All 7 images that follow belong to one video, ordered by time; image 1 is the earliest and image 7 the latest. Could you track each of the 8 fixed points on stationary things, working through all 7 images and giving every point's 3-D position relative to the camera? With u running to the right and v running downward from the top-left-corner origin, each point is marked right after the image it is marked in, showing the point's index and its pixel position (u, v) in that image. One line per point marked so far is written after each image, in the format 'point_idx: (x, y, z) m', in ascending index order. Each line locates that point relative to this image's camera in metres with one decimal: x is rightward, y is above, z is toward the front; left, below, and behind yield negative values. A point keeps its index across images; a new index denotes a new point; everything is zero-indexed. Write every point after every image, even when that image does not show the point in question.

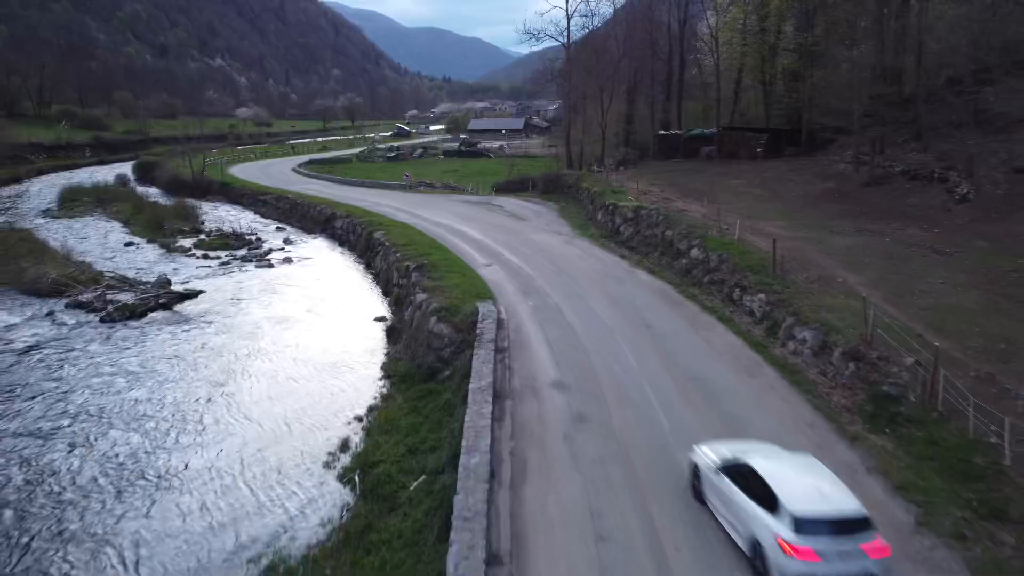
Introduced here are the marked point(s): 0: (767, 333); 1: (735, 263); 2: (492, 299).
0: (+5.1, -0.9, +16.3) m
1: (+5.3, +0.6, +19.3) m
2: (-0.5, -0.3, +19.9) m
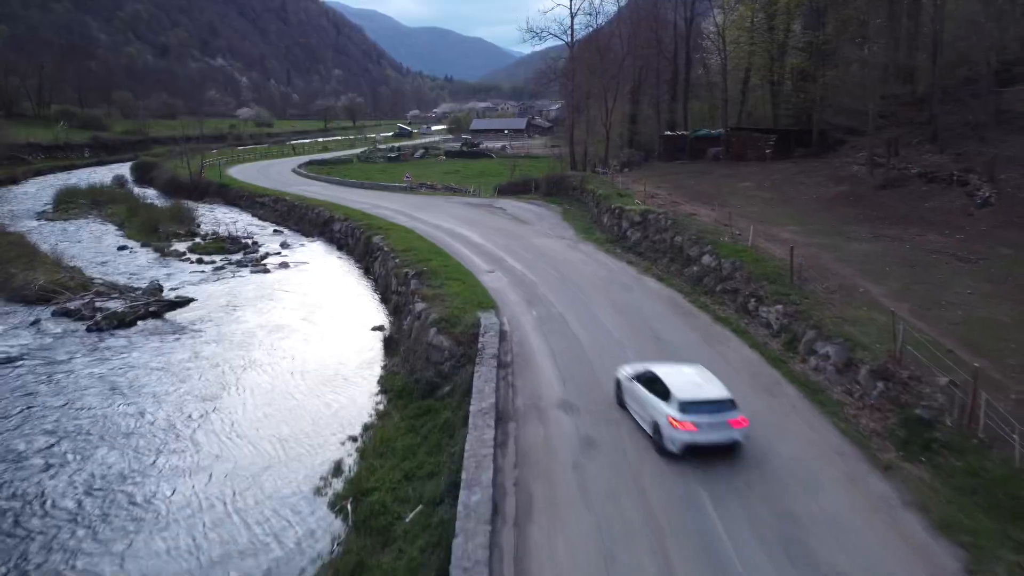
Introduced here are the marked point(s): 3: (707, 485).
0: (+5.2, -1.1, +15.4) m
1: (+5.4, +0.4, +18.3) m
2: (-0.4, -0.5, +19.0) m
3: (+2.5, -2.5, +10.5) m
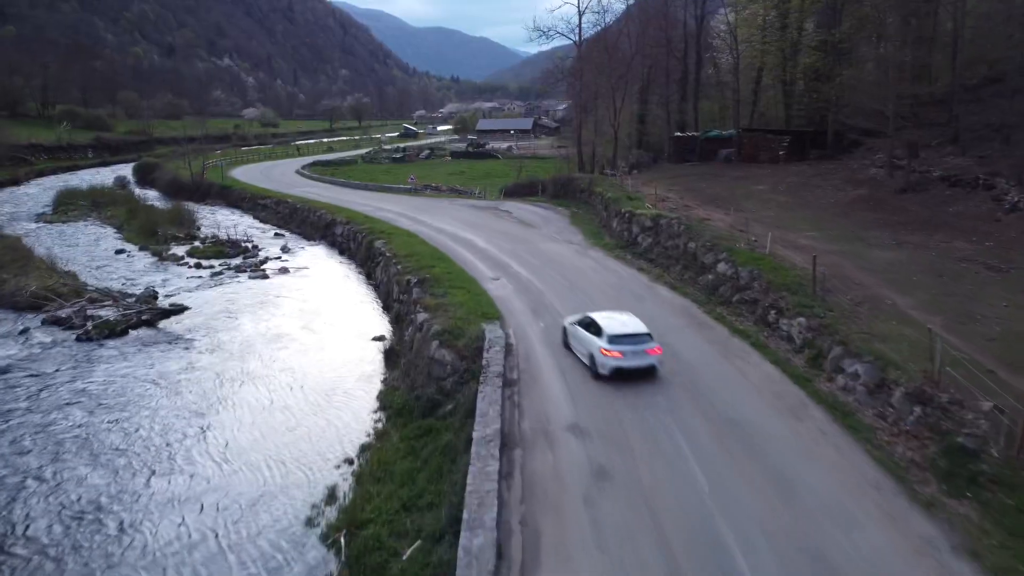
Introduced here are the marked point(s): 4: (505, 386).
0: (+5.3, -1.4, +14.5) m
1: (+5.5, +0.1, +17.4) m
2: (-0.3, -0.7, +18.1) m
3: (+2.6, -2.8, +9.6) m
4: (-0.1, -1.7, +14.0) m
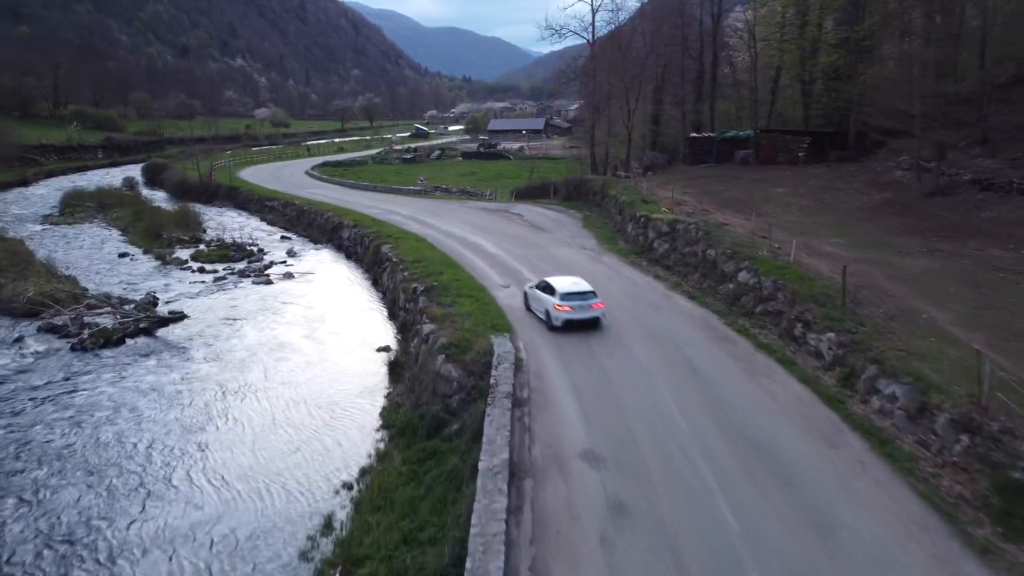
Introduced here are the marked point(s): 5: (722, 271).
0: (+5.5, -1.6, +13.5) m
1: (+5.7, -0.1, +16.4) m
2: (-0.1, -1.0, +17.2) m
3: (+2.7, -3.0, +8.6) m
4: (0.0, -1.9, +13.1) m
5: (+5.1, +0.4, +19.7) m
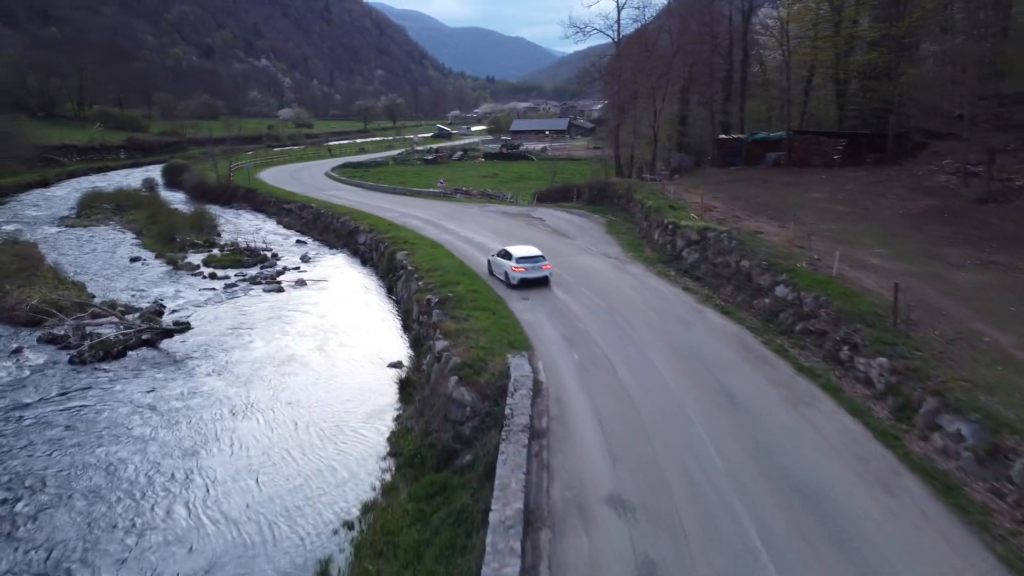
0: (+5.7, -1.9, +12.1) m
1: (+6.1, -0.4, +15.1) m
2: (+0.3, -1.2, +16.0) m
3: (+2.8, -3.3, +7.4) m
4: (+0.3, -2.2, +11.8) m
5: (+5.5, +0.1, +18.3) m
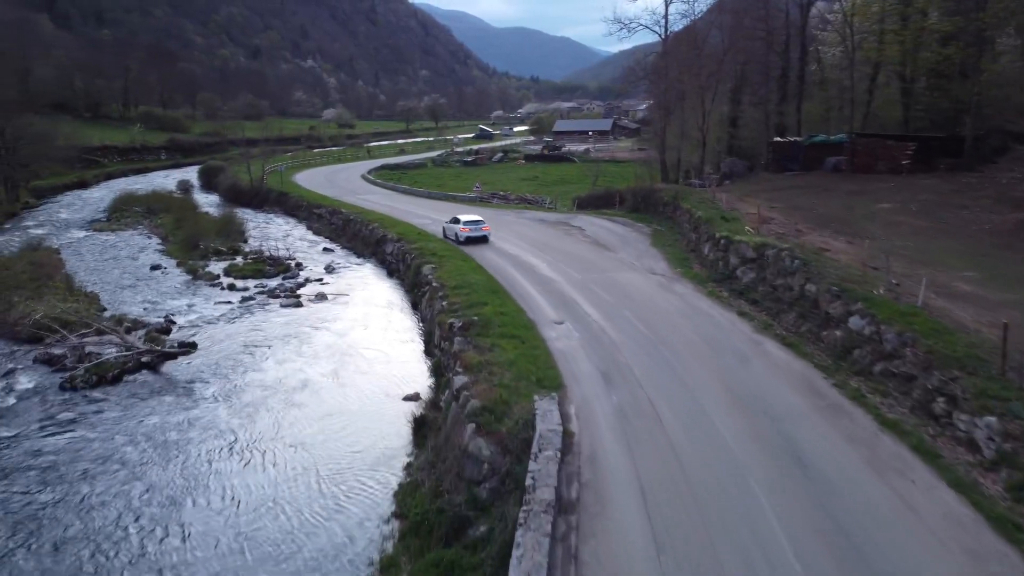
0: (+6.0, -2.5, +9.7) m
1: (+6.5, -1.0, +12.6) m
2: (+0.8, -1.8, +13.9) m
3: (+2.8, -3.8, +5.1) m
4: (+0.6, -2.7, +9.7) m
5: (+6.2, -0.5, +15.9) m
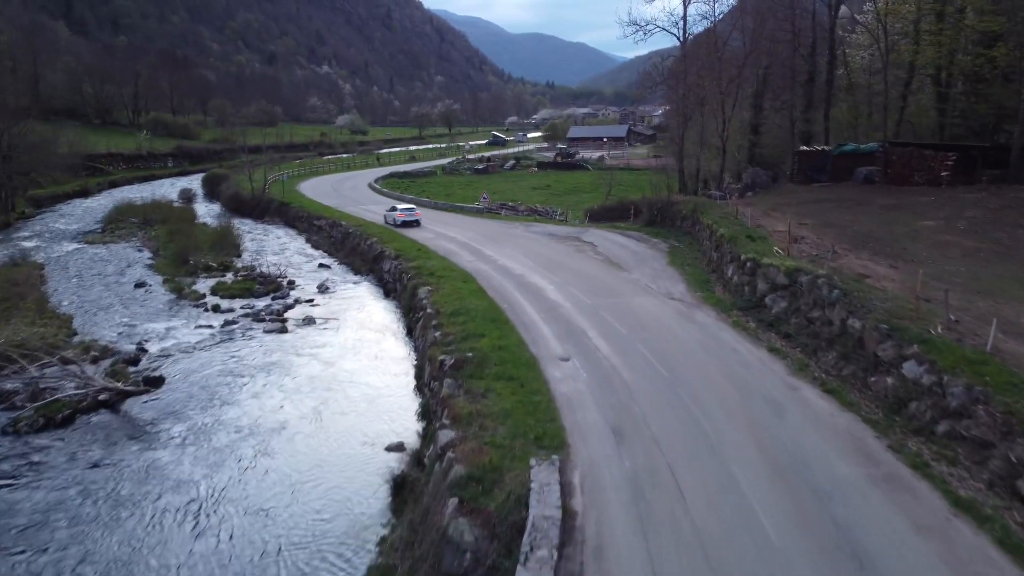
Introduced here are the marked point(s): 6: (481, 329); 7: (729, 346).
0: (+5.8, -3.1, +7.5) m
1: (+6.4, -1.6, +10.4) m
2: (+0.7, -2.4, +11.7) m
3: (+2.5, -4.4, +2.9) m
4: (+0.4, -3.3, +7.6) m
5: (+6.1, -1.1, +13.7) m
6: (-0.7, -0.9, +18.0) m
7: (+4.5, -1.1, +16.7) m
